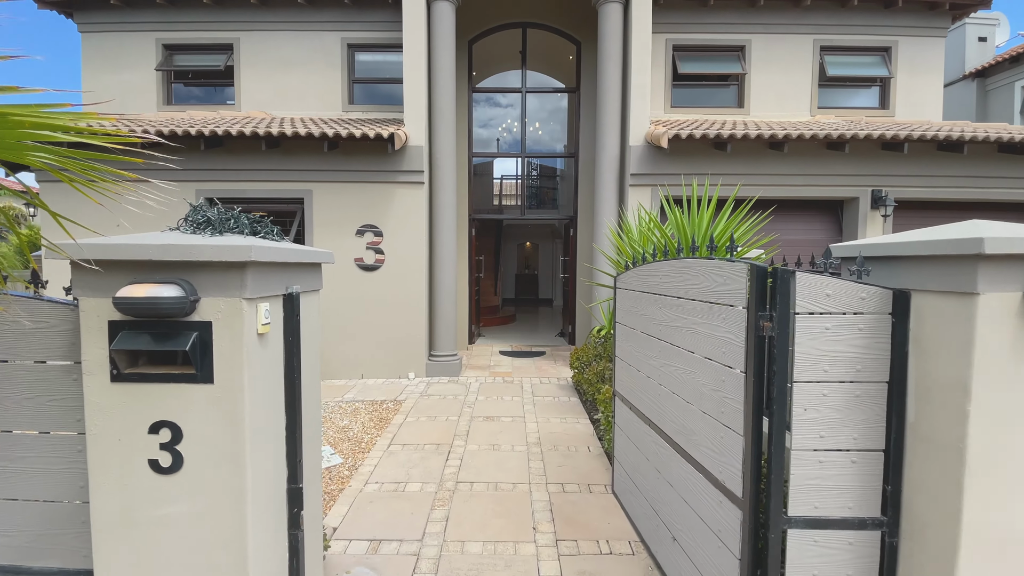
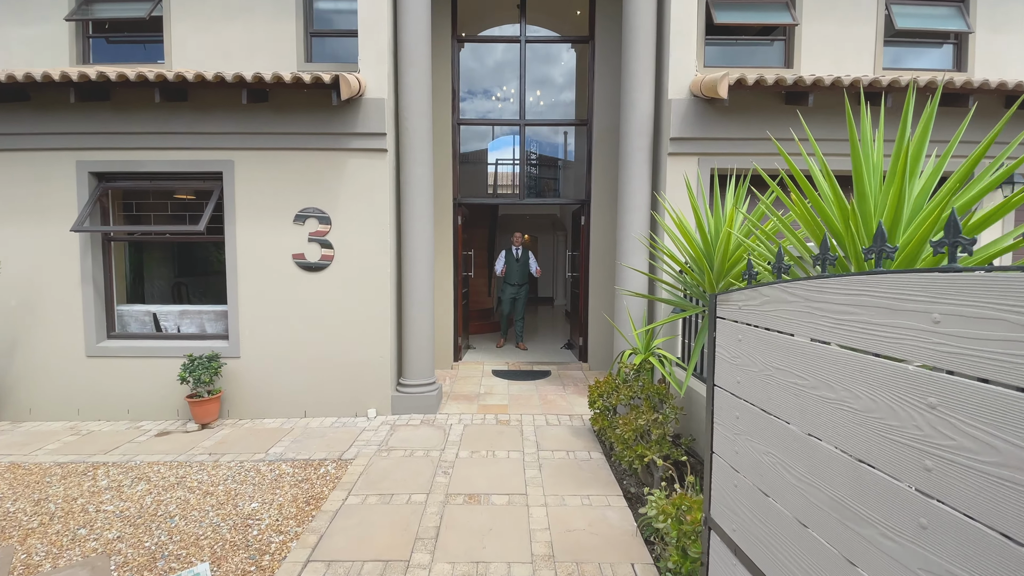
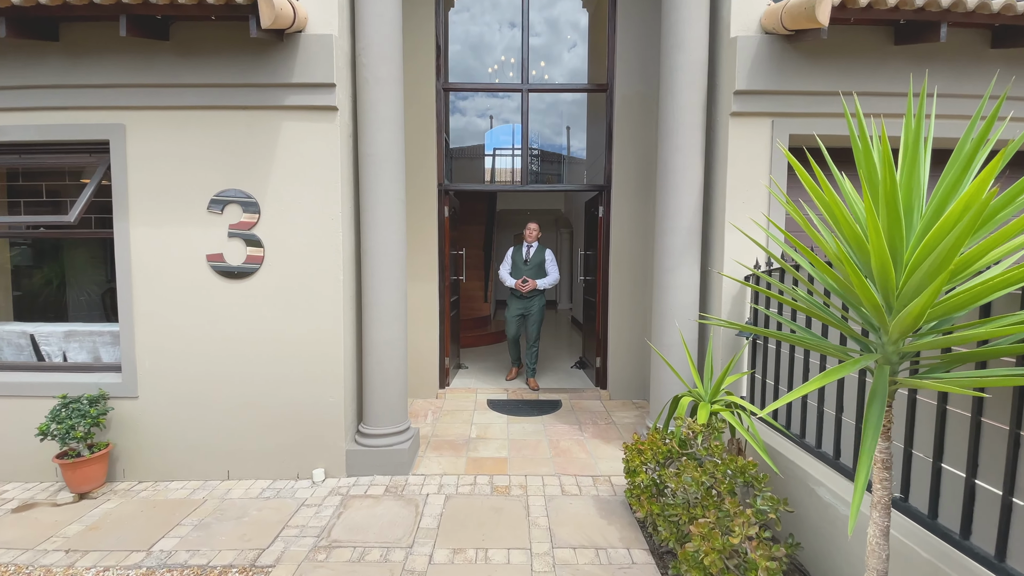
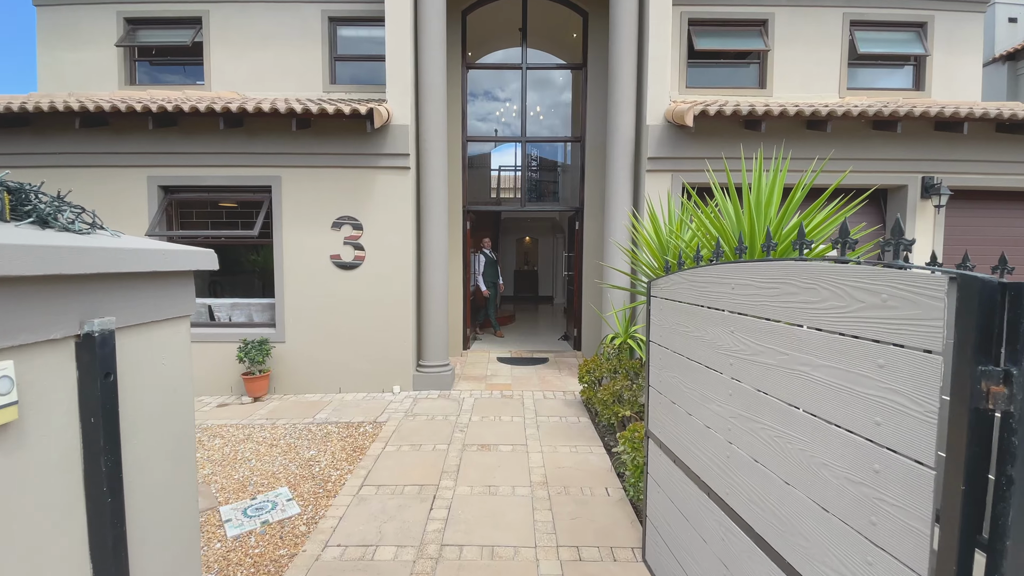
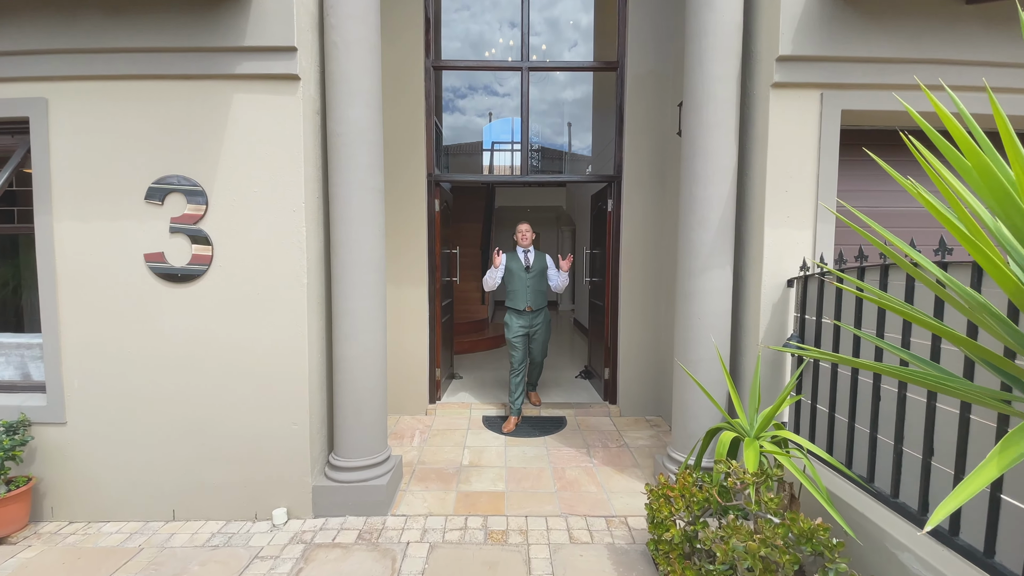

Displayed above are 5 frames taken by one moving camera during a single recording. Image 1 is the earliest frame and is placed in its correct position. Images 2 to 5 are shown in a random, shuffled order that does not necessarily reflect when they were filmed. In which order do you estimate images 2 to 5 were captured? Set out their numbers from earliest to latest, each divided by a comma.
4, 2, 3, 5
